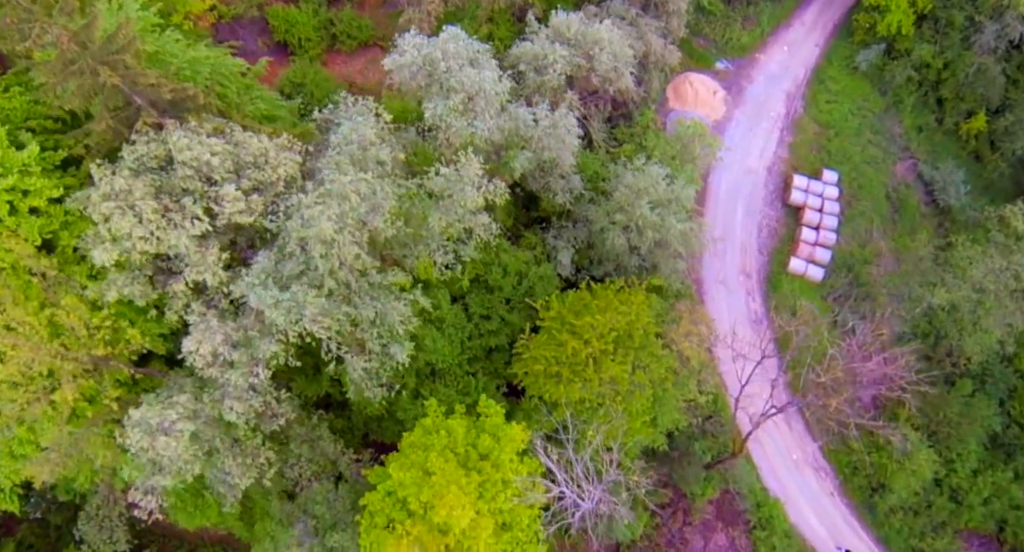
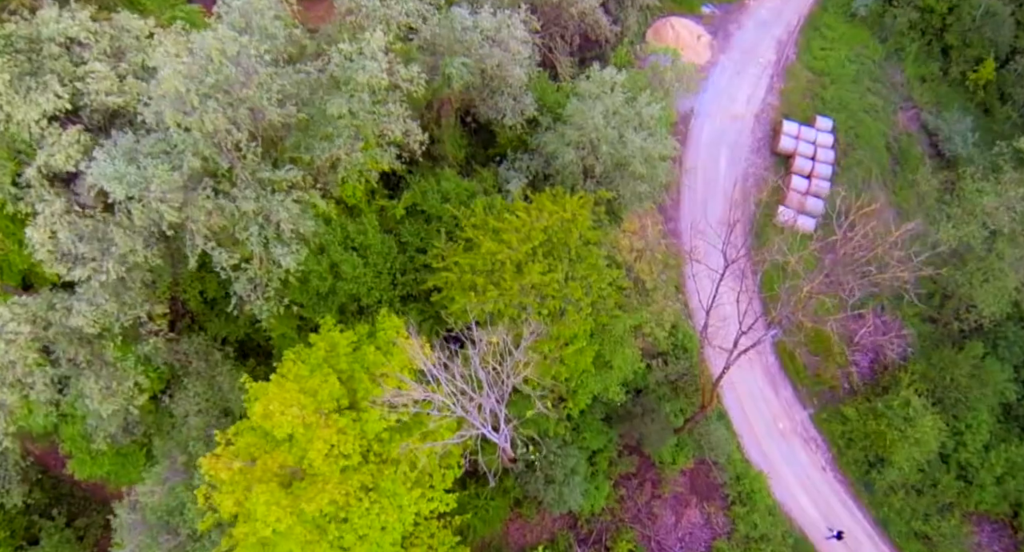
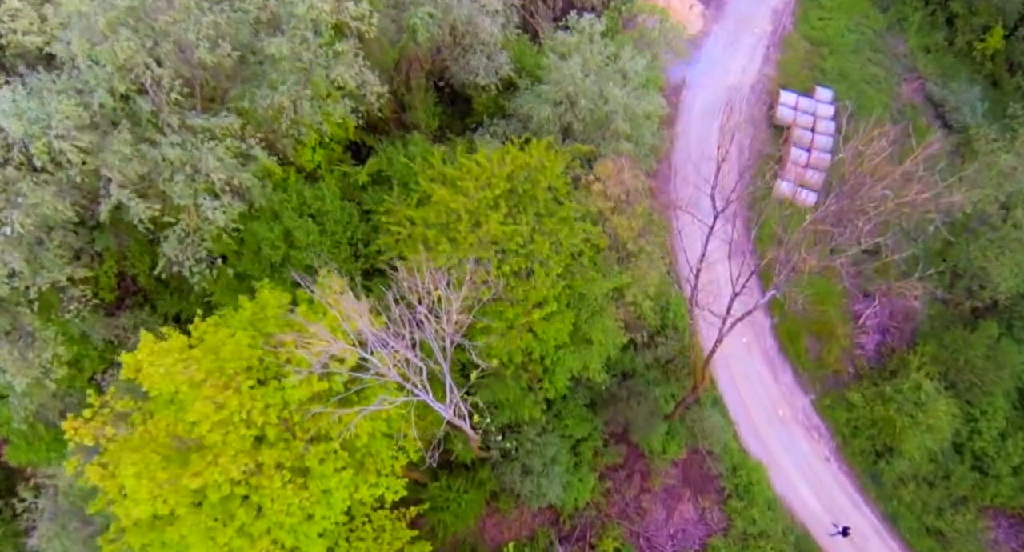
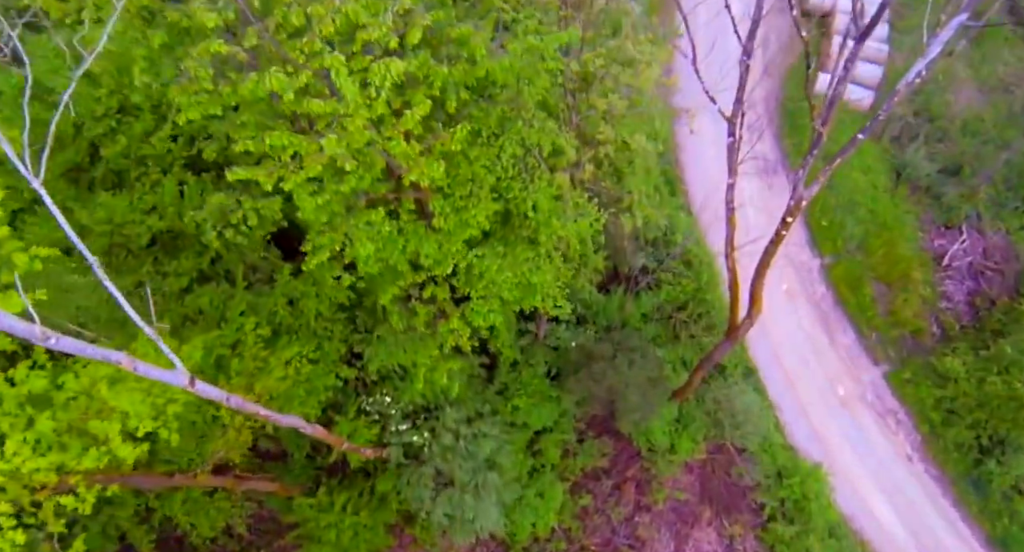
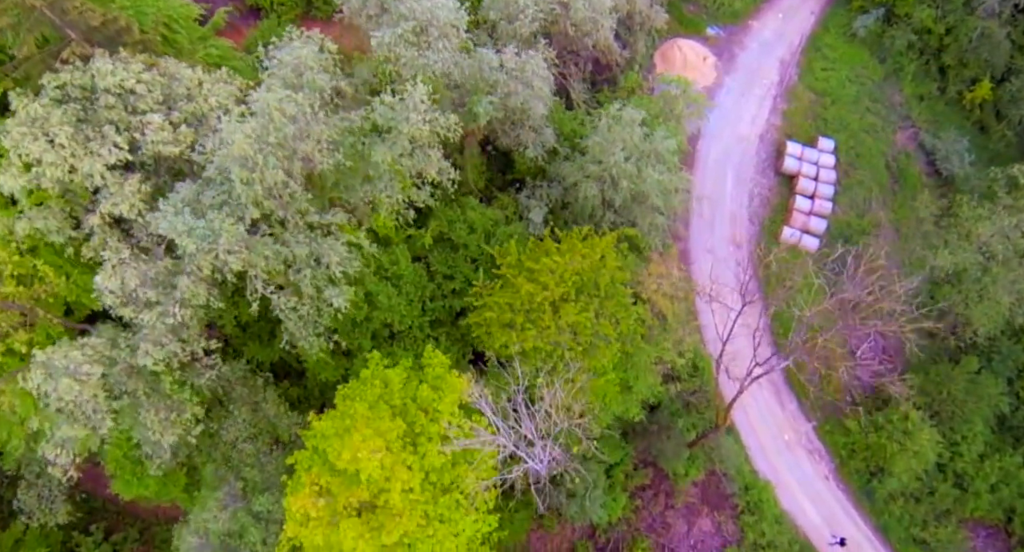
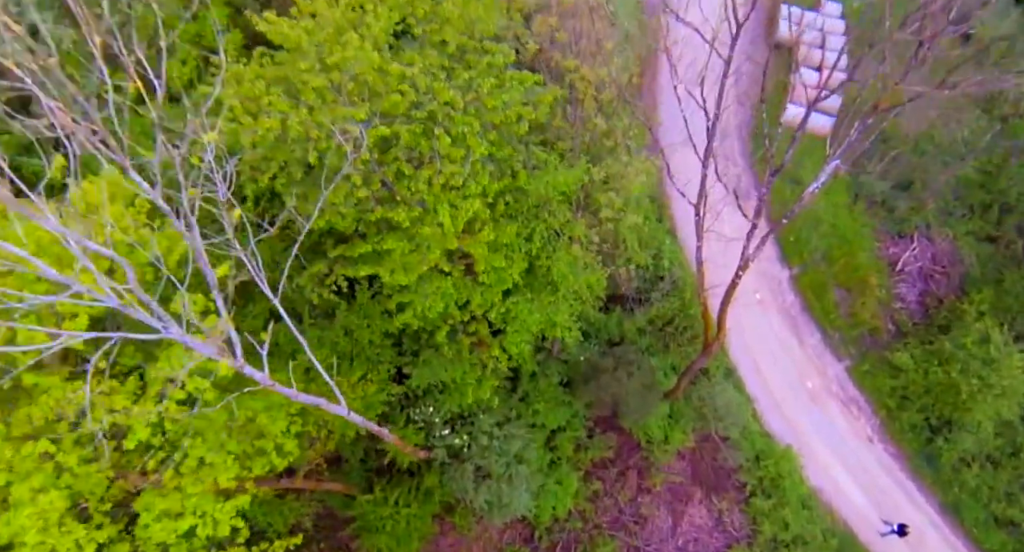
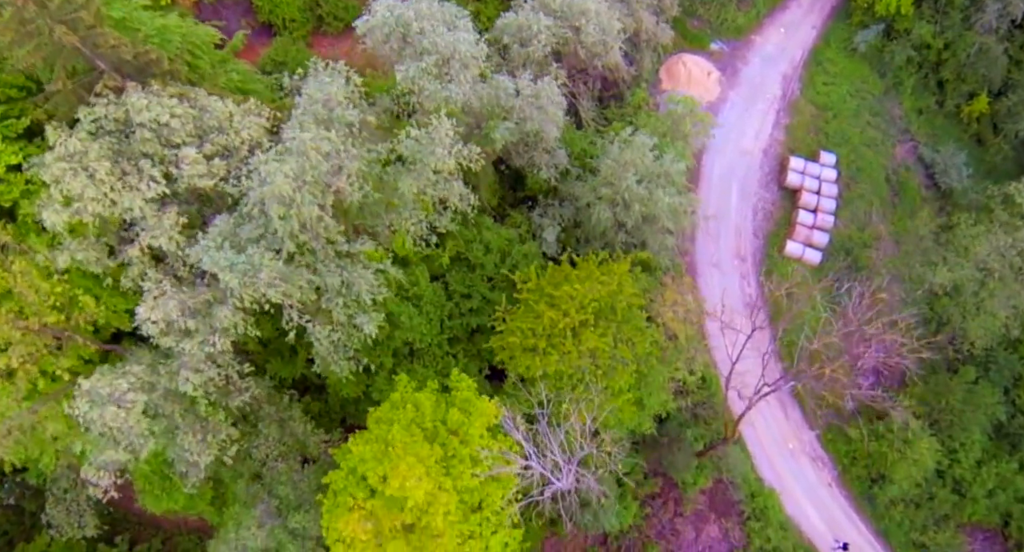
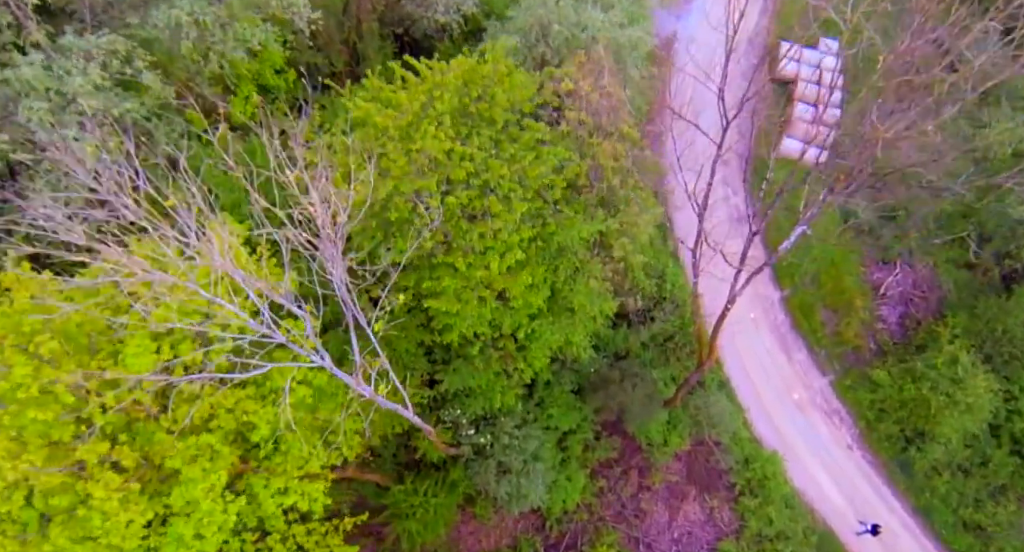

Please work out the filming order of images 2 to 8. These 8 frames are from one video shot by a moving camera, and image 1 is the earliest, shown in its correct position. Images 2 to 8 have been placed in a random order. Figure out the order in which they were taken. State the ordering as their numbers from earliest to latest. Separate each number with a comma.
7, 5, 2, 3, 8, 6, 4
